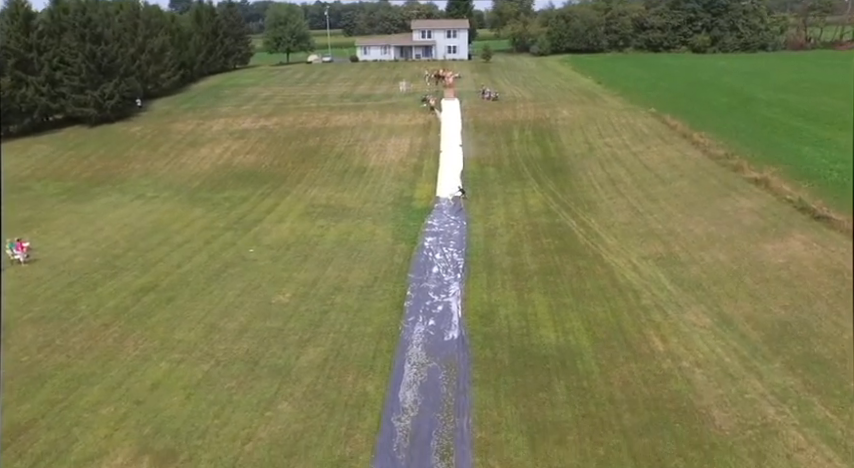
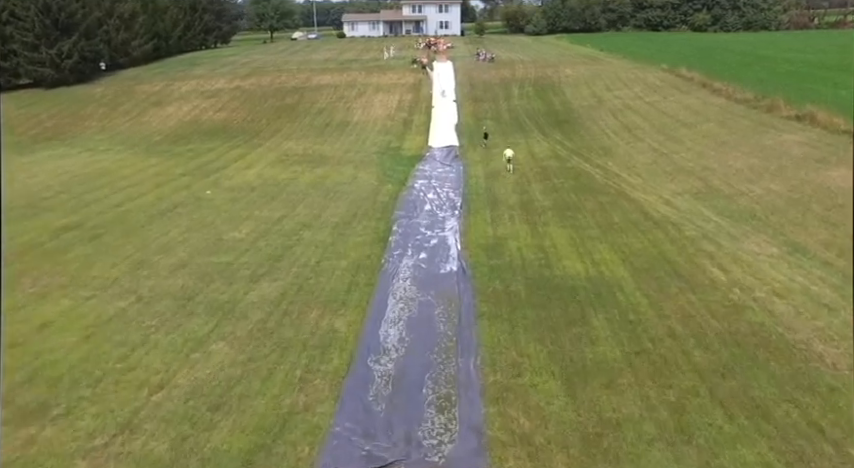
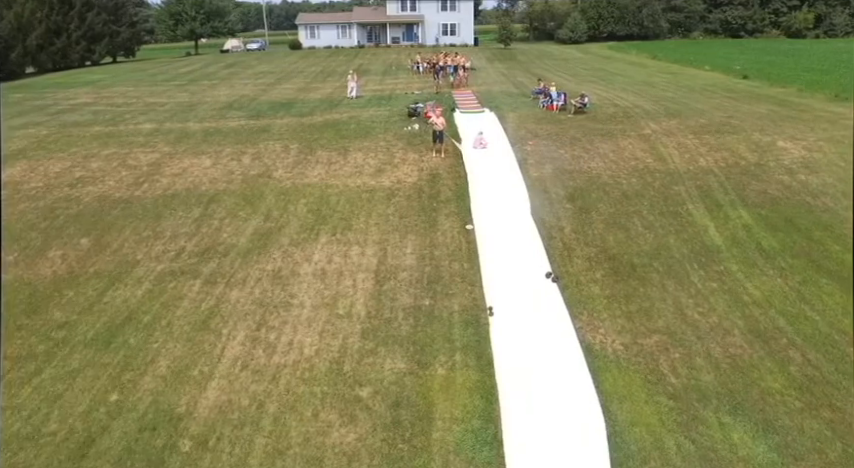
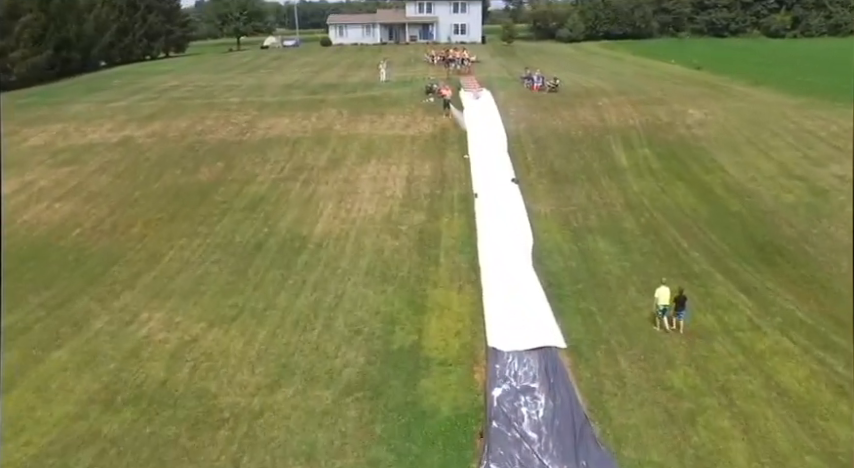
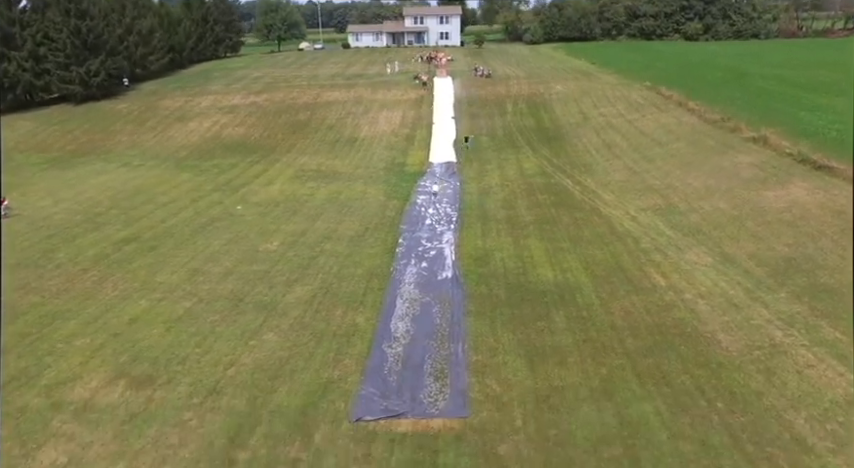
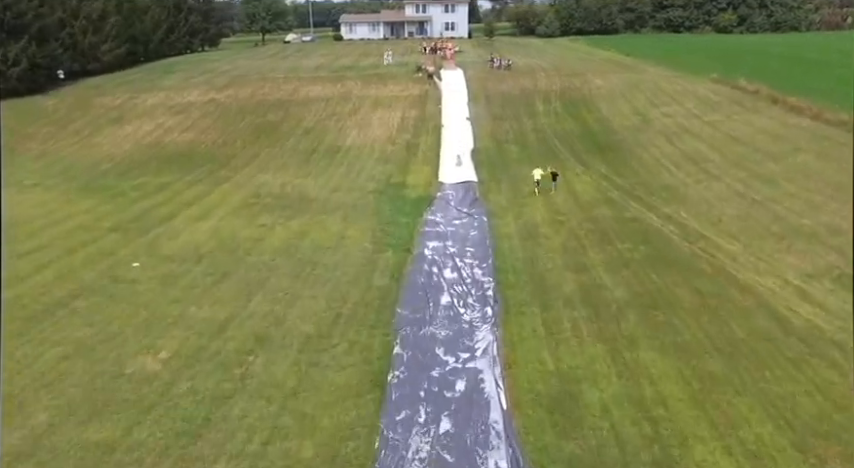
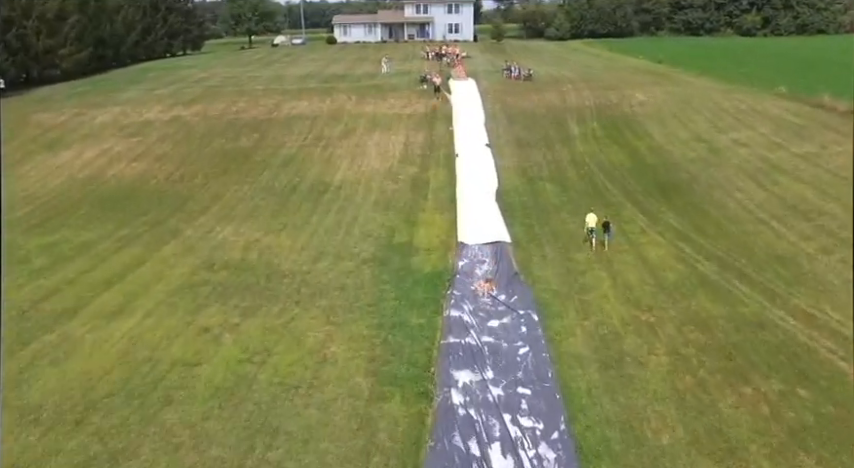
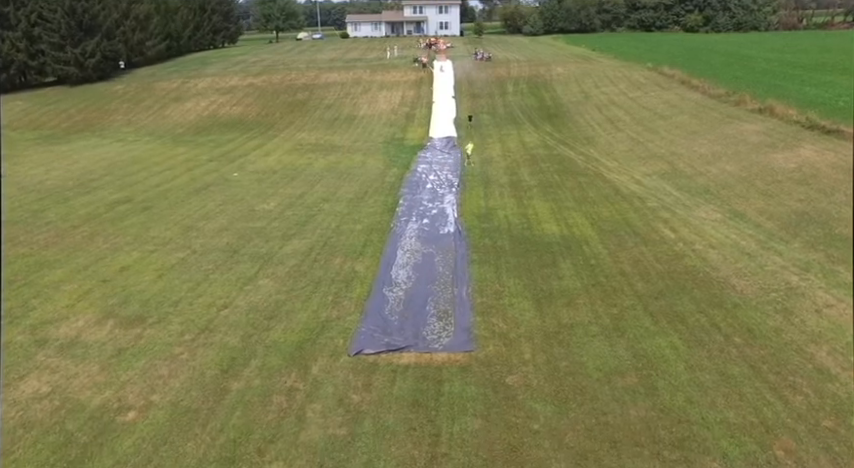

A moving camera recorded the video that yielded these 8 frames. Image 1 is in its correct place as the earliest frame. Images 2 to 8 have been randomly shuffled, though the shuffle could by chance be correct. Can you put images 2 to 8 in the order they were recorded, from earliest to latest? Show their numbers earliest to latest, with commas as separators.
5, 8, 2, 6, 7, 4, 3
